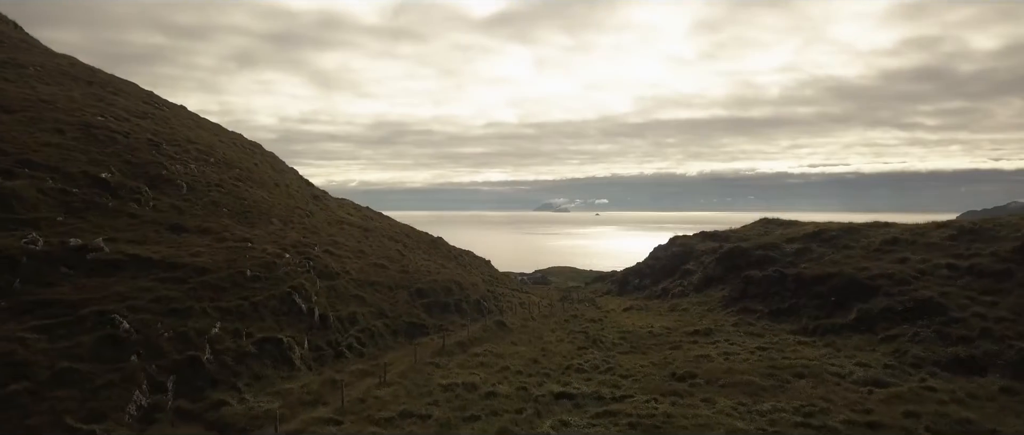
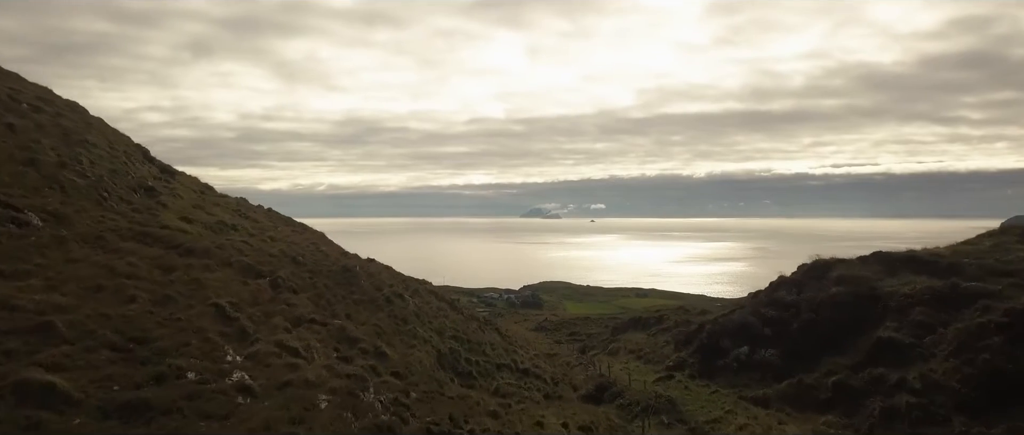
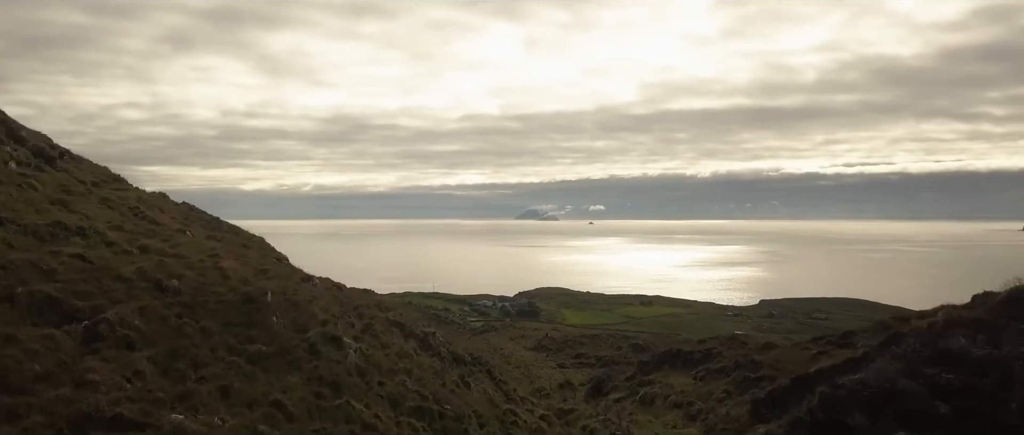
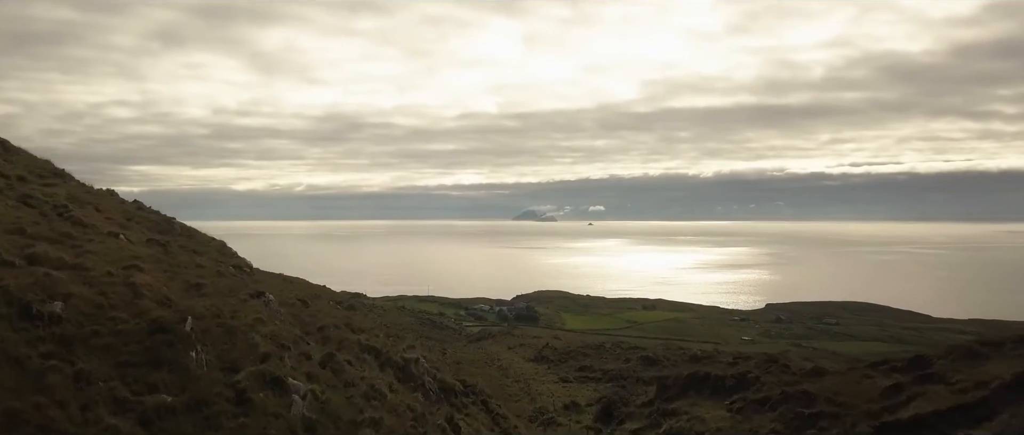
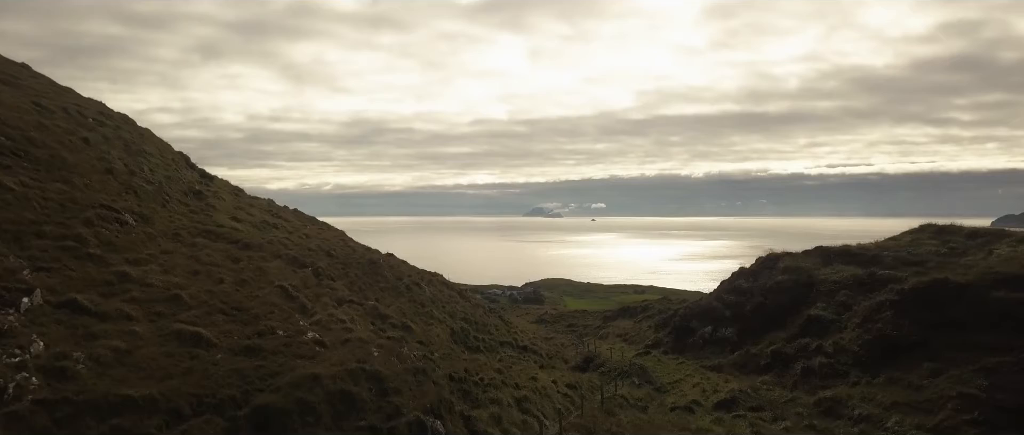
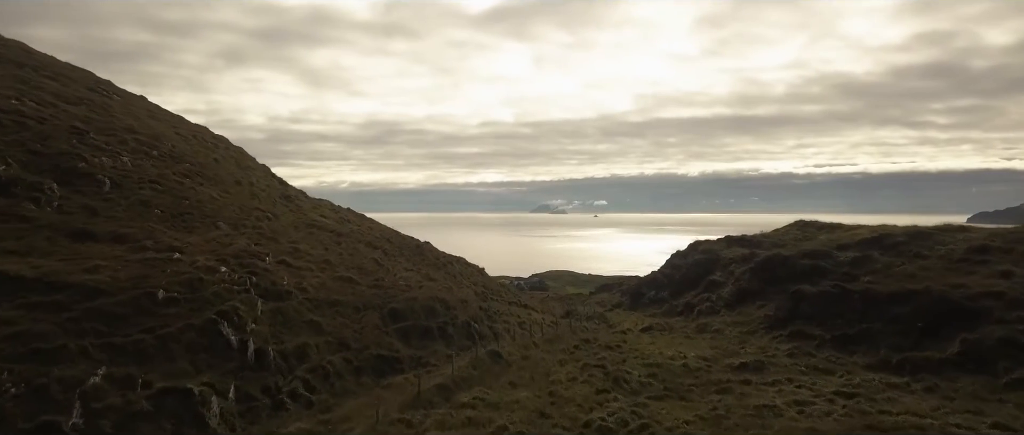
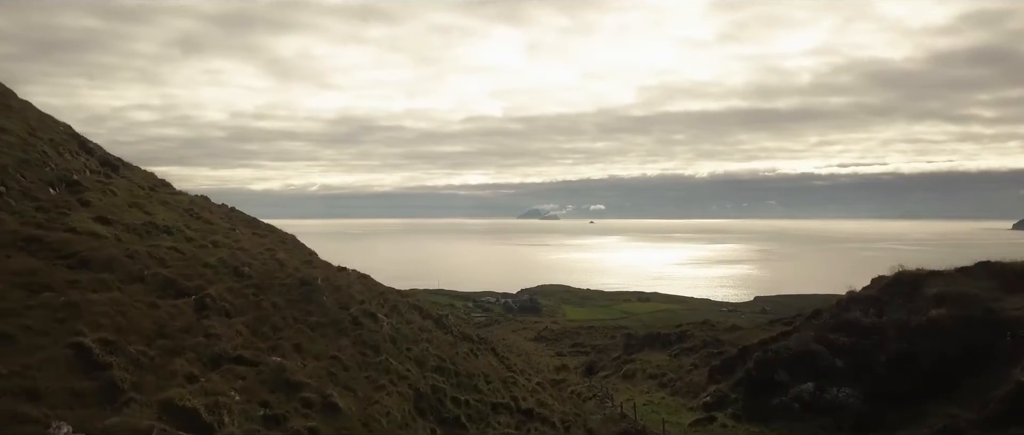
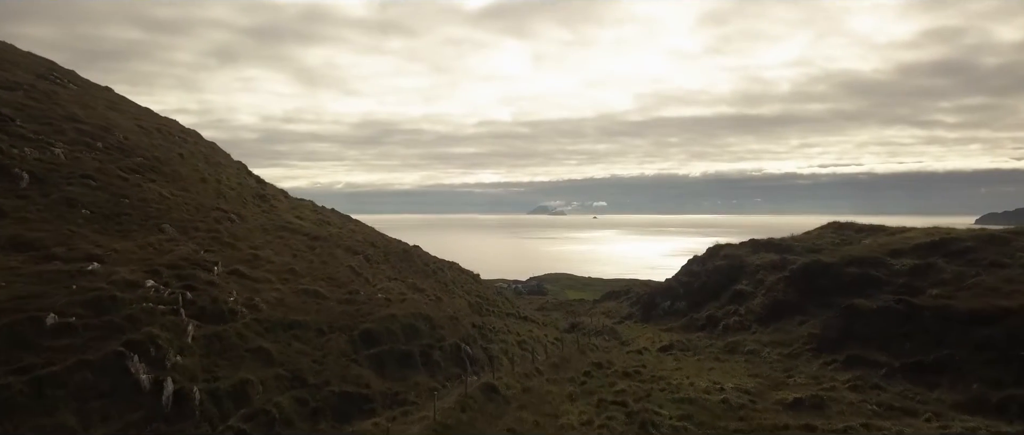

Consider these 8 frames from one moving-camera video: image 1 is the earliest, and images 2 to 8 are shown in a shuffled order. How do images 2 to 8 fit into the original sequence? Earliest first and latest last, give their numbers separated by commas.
6, 8, 5, 2, 7, 3, 4
